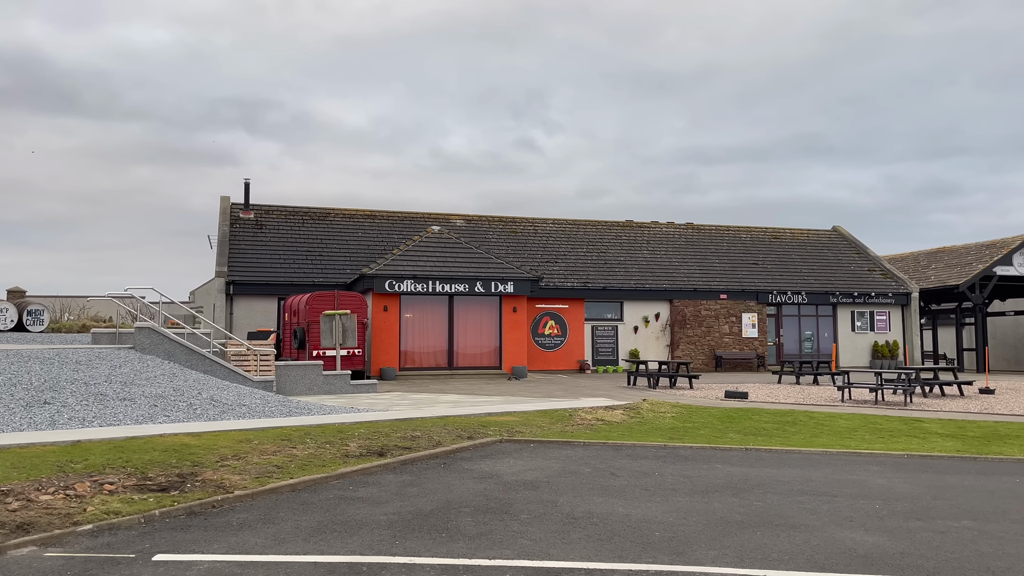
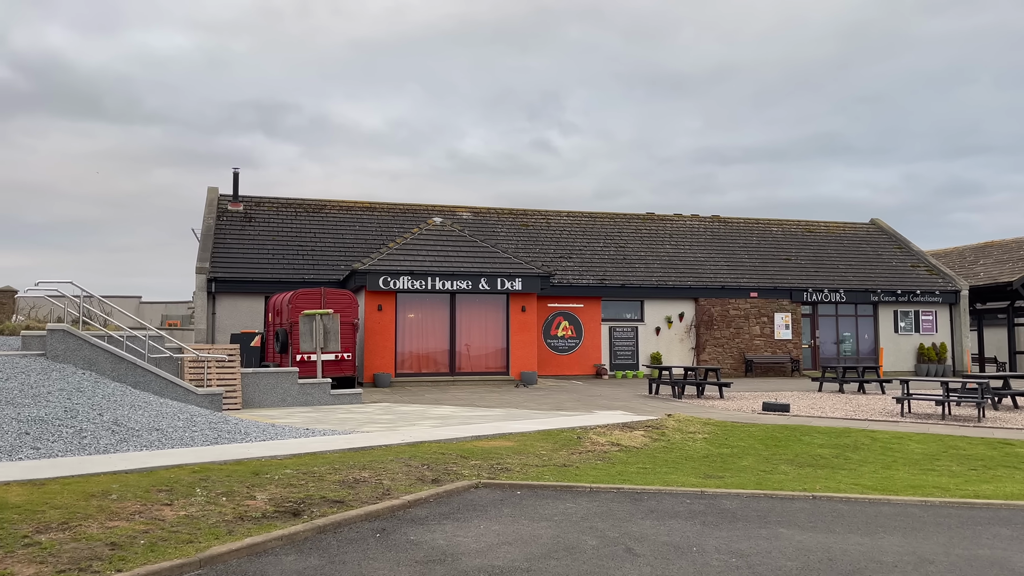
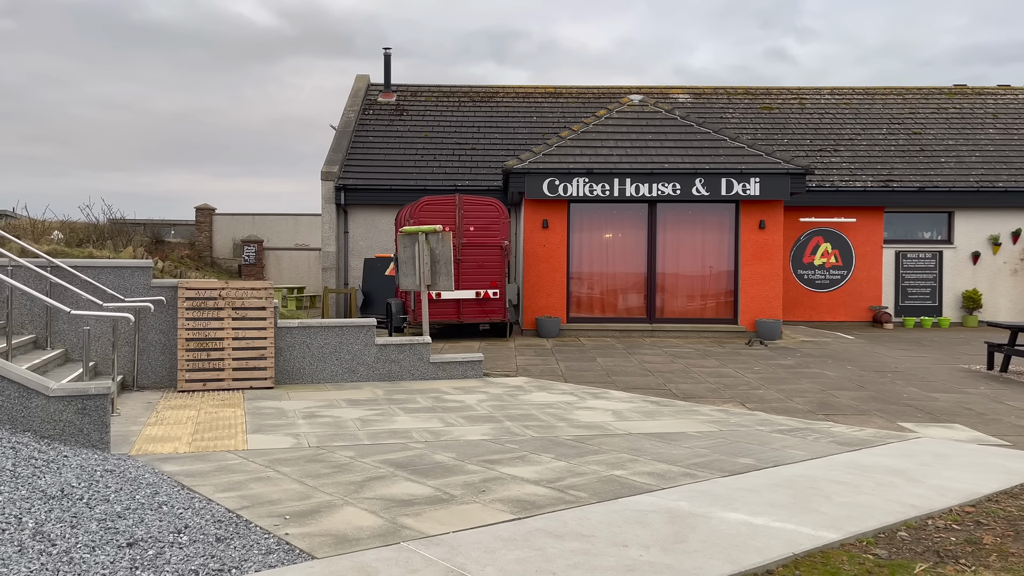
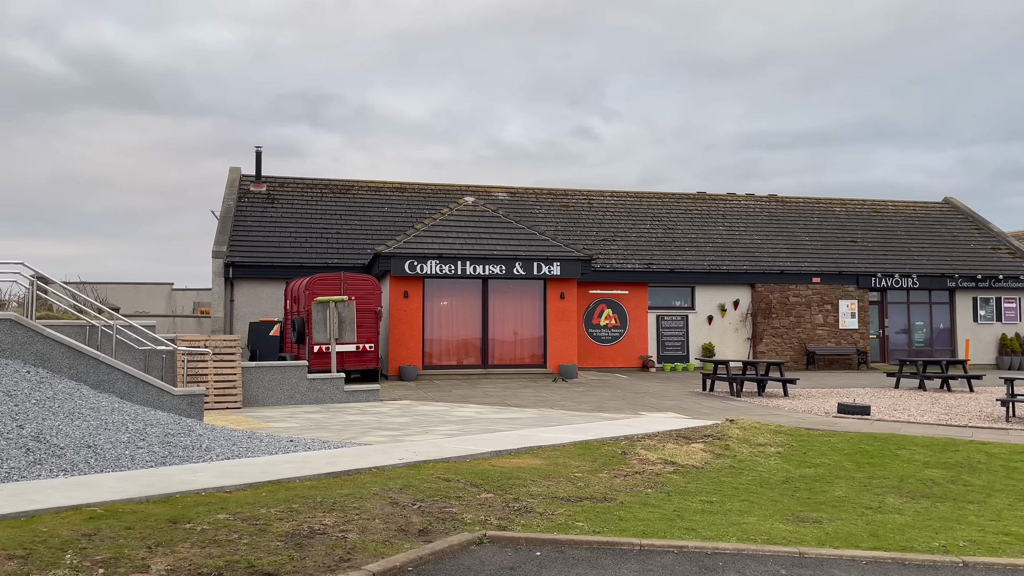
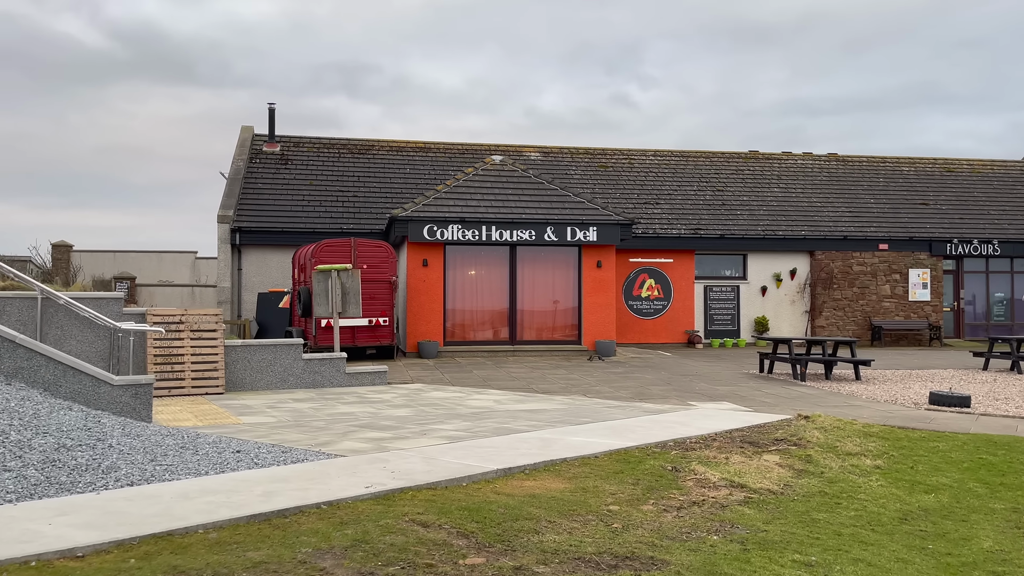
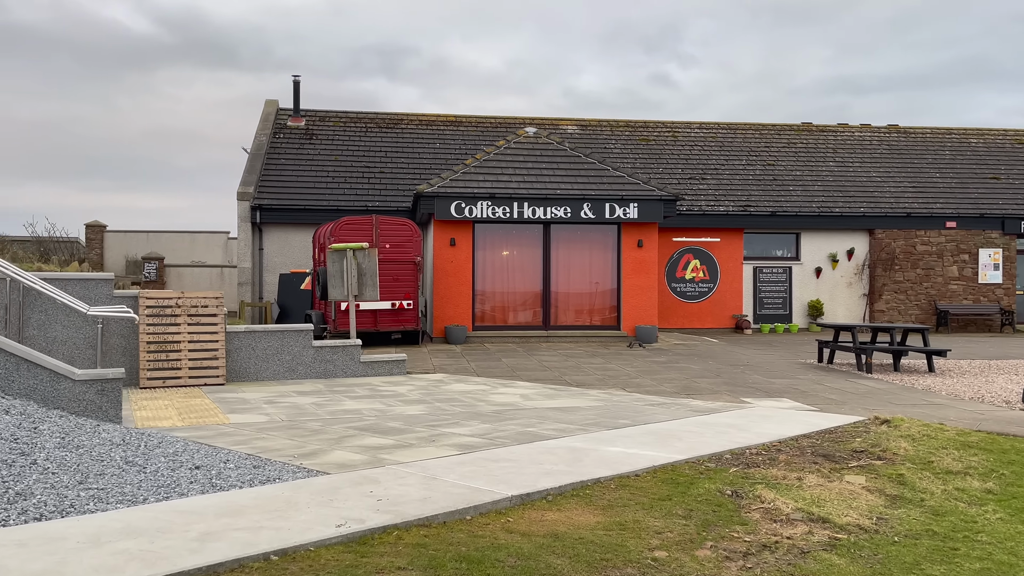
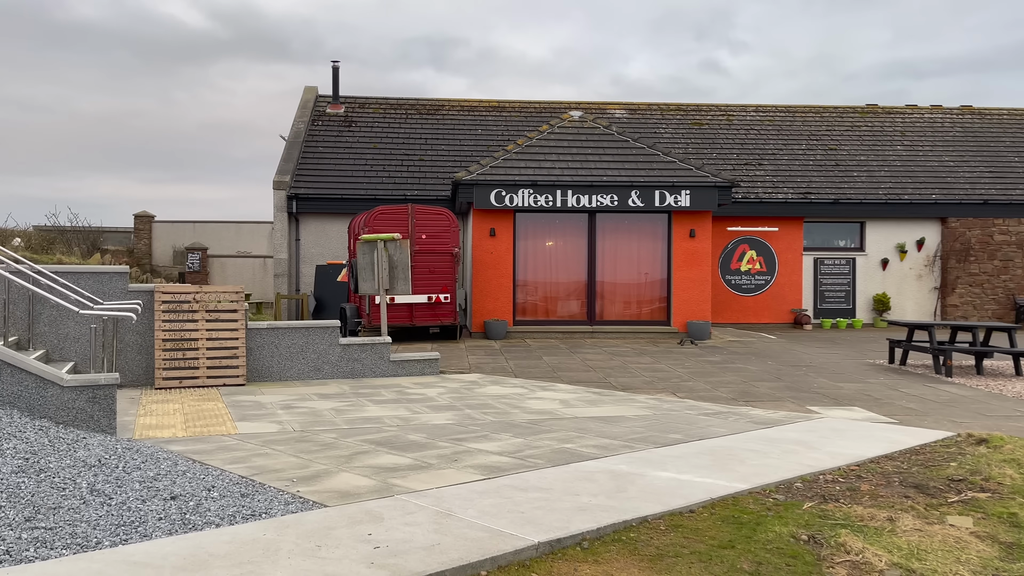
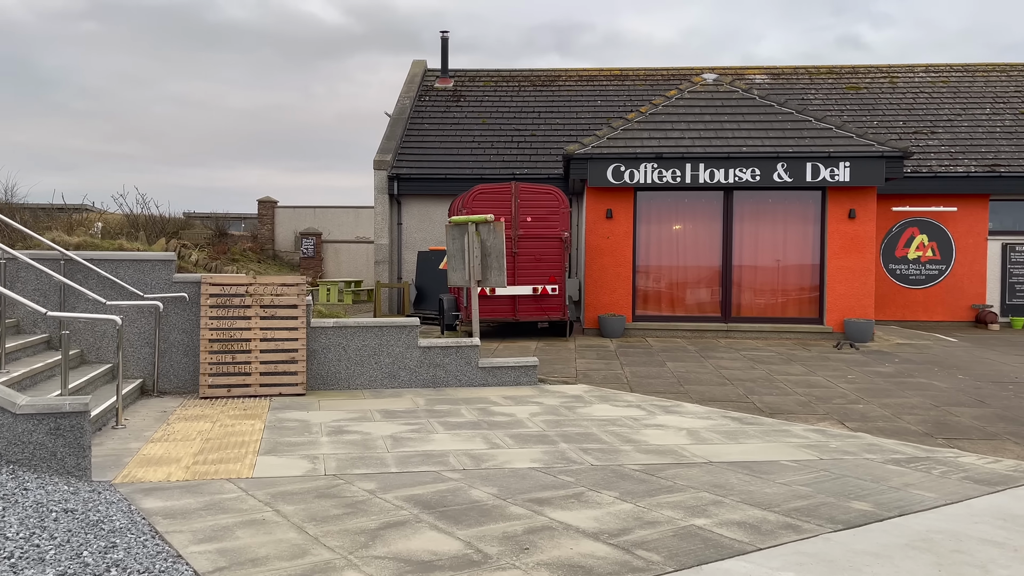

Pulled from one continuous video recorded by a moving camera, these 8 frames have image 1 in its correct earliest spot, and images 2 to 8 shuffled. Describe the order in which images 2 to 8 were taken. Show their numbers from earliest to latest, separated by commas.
2, 4, 5, 6, 7, 3, 8
